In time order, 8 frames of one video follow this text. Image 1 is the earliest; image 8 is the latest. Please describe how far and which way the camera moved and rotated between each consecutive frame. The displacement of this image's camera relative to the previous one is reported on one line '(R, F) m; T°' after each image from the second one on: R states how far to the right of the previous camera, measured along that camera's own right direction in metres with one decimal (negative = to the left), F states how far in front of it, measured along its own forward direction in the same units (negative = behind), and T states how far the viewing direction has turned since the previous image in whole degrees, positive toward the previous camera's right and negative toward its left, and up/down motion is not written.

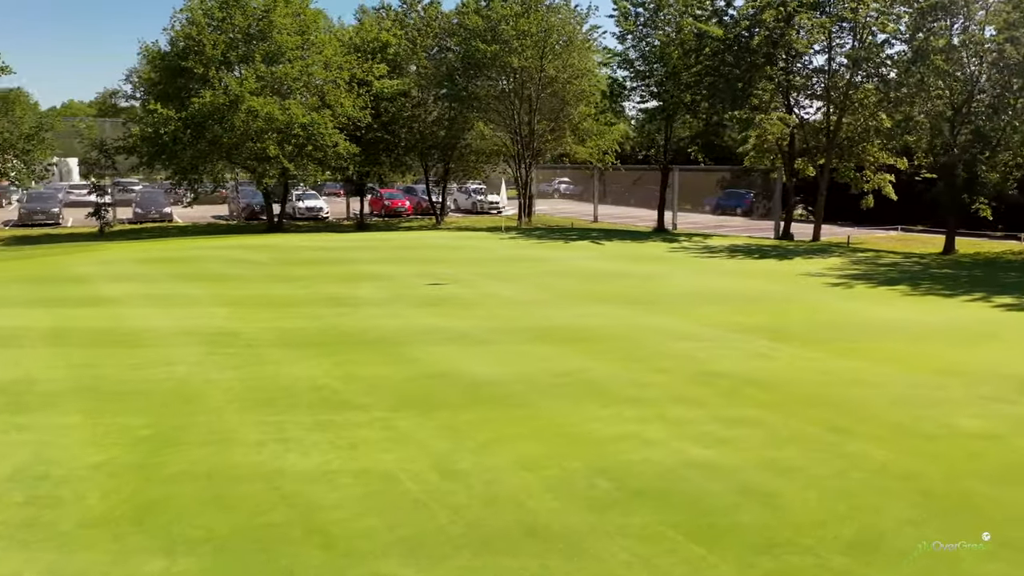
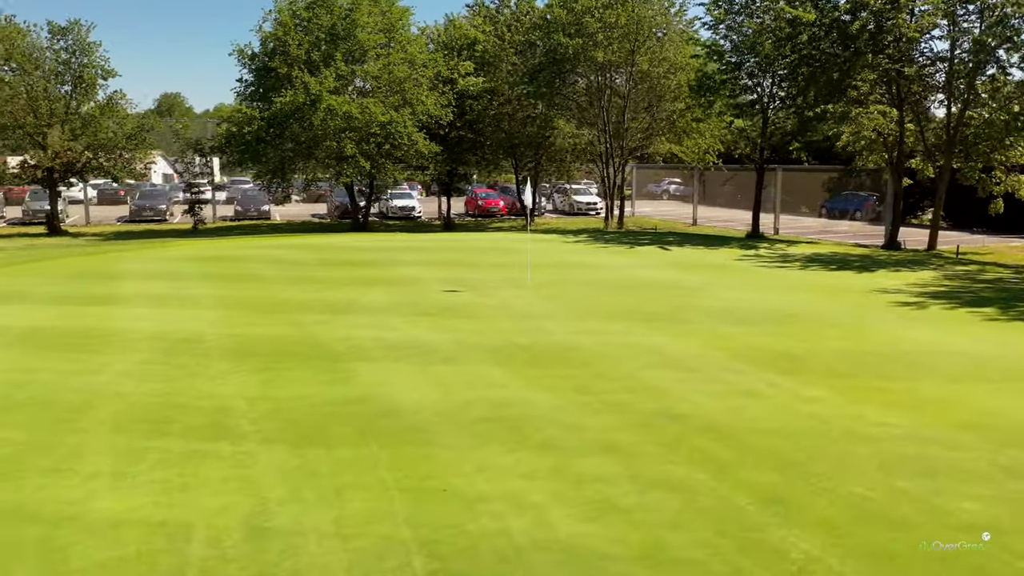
(+1.4, +1.0) m; -9°
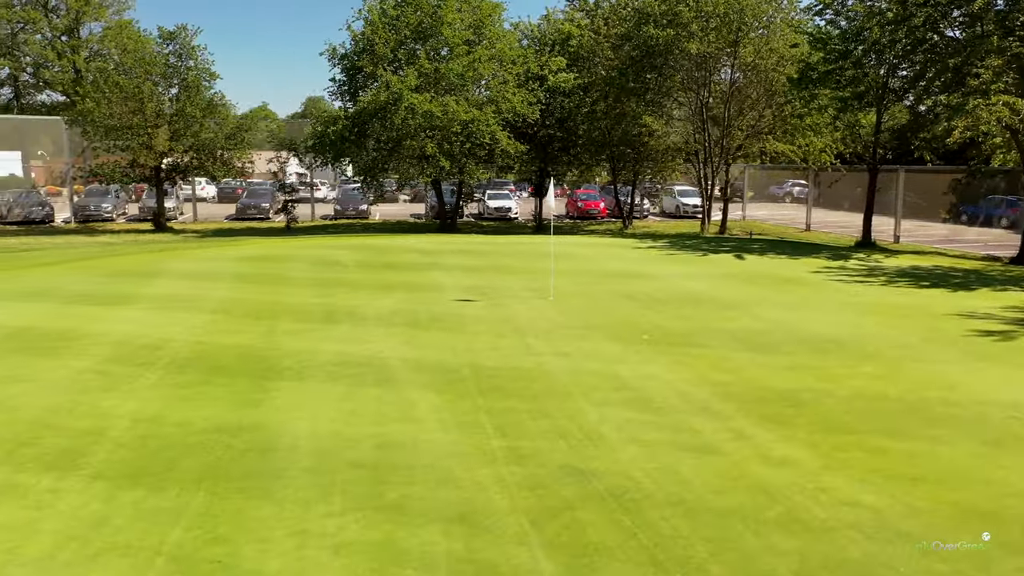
(+1.4, +1.0) m; -10°
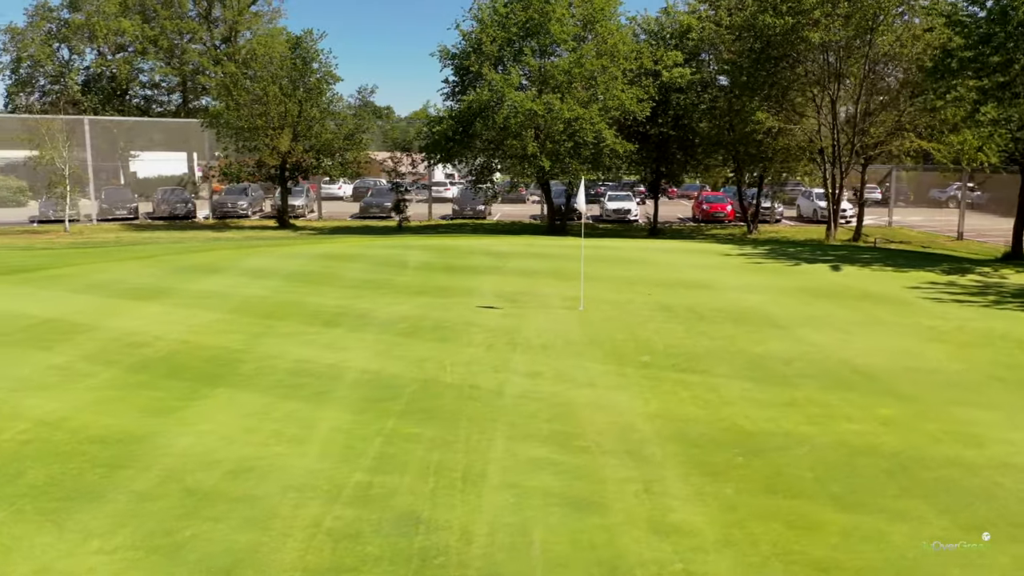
(+1.4, +0.8) m; -11°
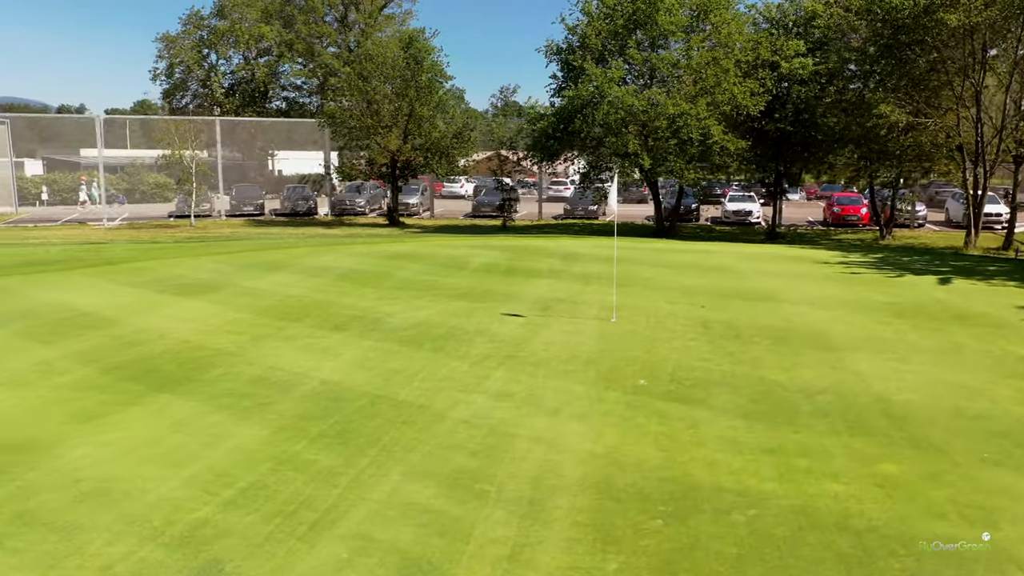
(+1.2, +0.8) m; -10°
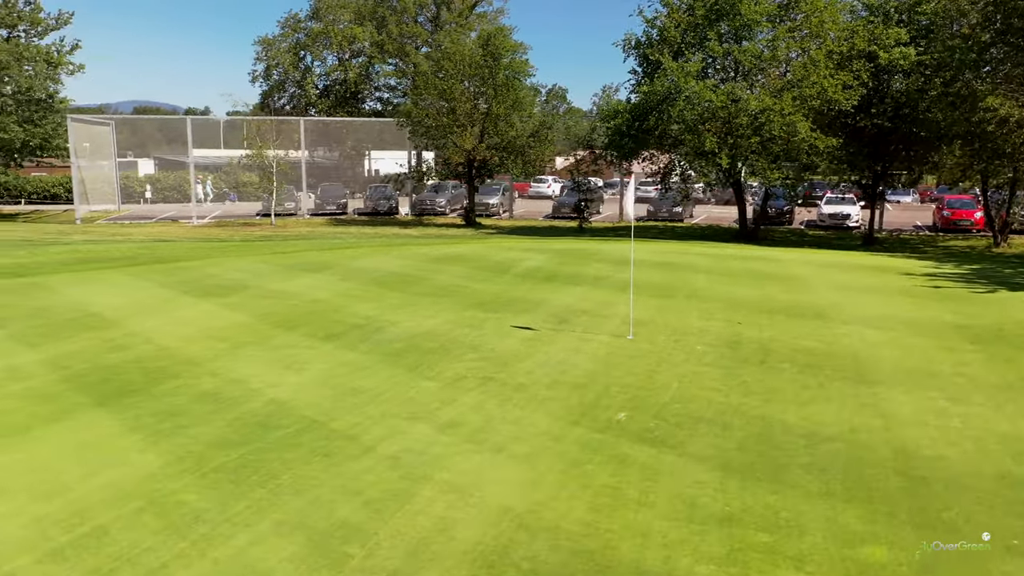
(+0.9, +0.8) m; -7°
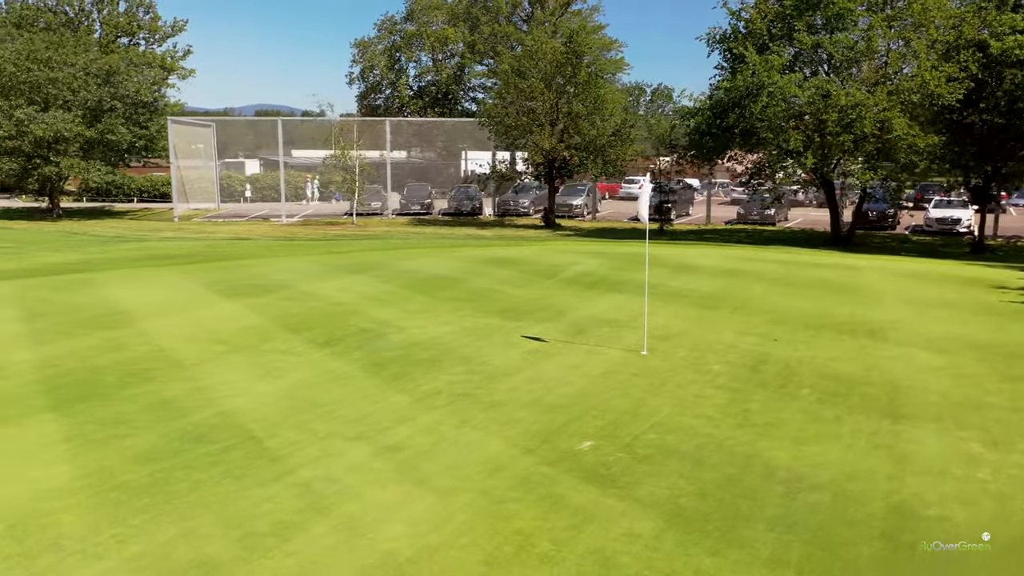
(+0.8, +0.6) m; -7°
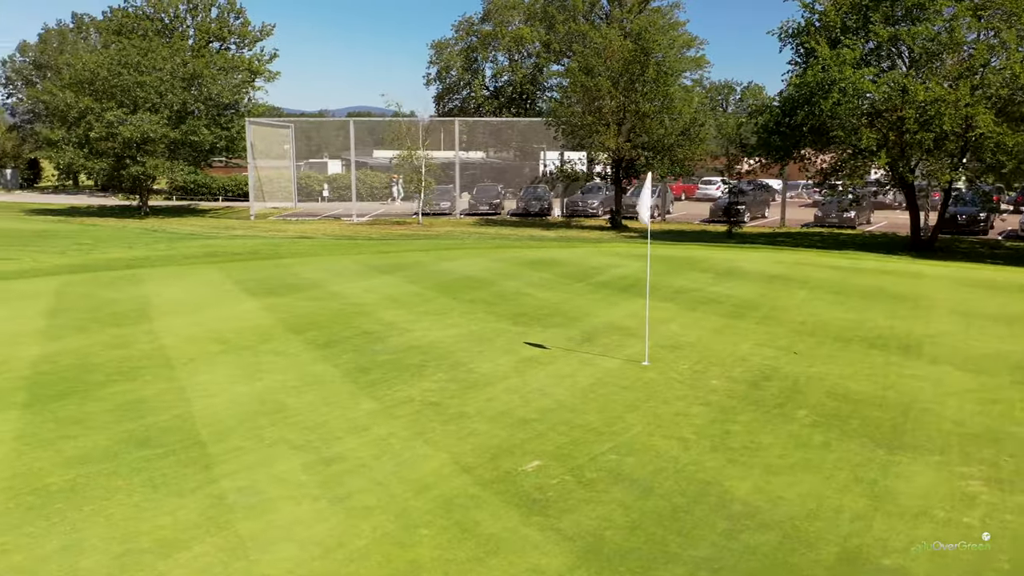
(+0.7, +0.3) m; -6°
